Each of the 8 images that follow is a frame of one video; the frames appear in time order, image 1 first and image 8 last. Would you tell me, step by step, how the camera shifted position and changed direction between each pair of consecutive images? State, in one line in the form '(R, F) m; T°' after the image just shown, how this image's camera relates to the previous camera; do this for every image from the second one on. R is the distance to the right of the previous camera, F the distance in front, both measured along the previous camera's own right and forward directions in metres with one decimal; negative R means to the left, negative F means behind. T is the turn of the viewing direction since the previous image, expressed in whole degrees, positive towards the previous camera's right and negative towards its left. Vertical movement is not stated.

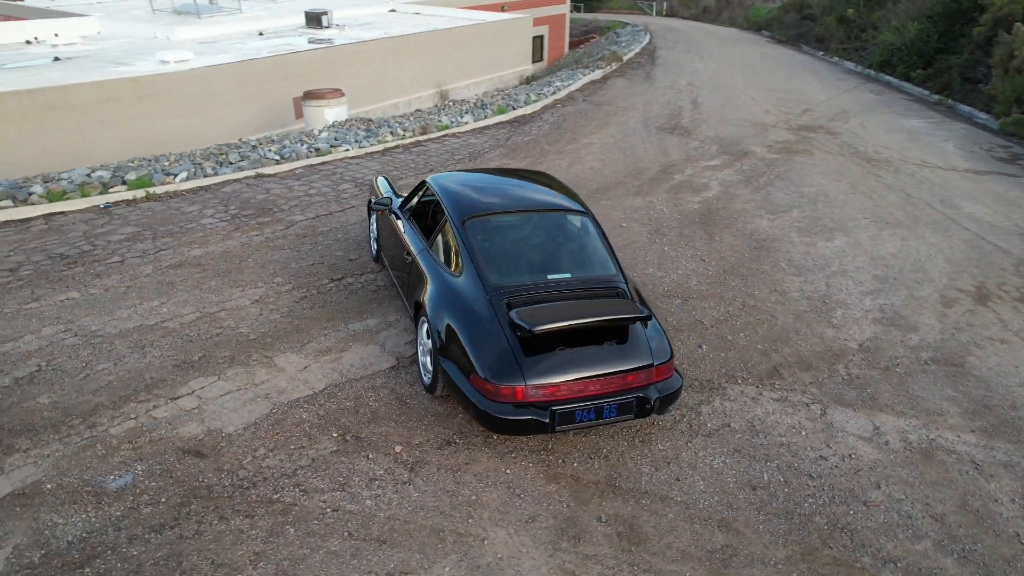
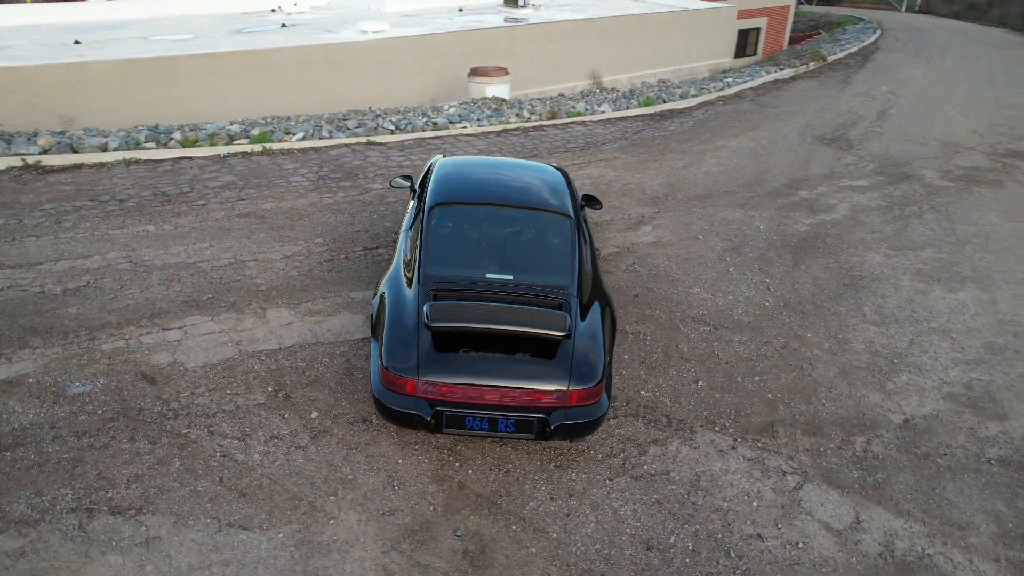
(+1.6, +0.4) m; -16°
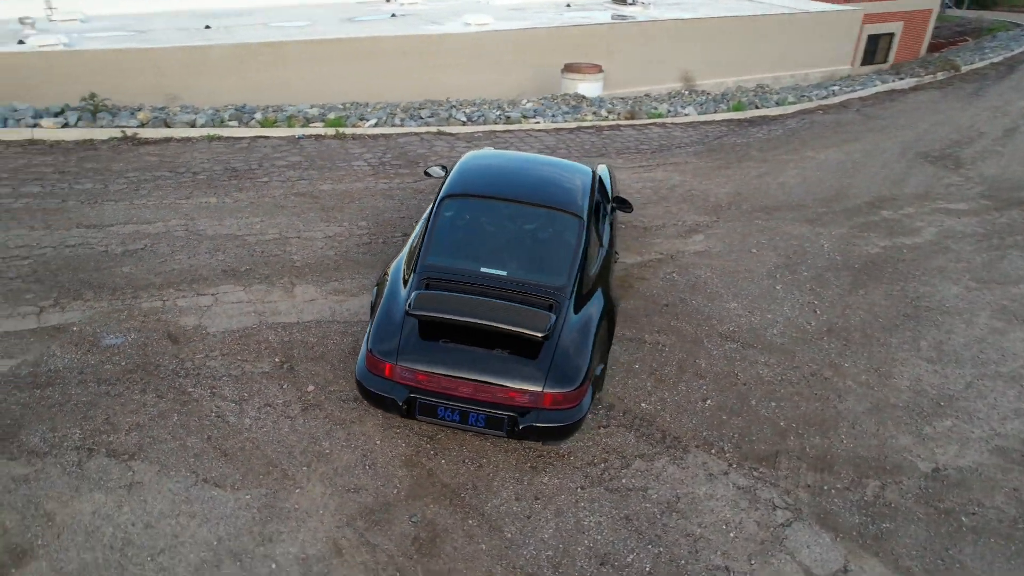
(+0.7, +0.1) m; -9°
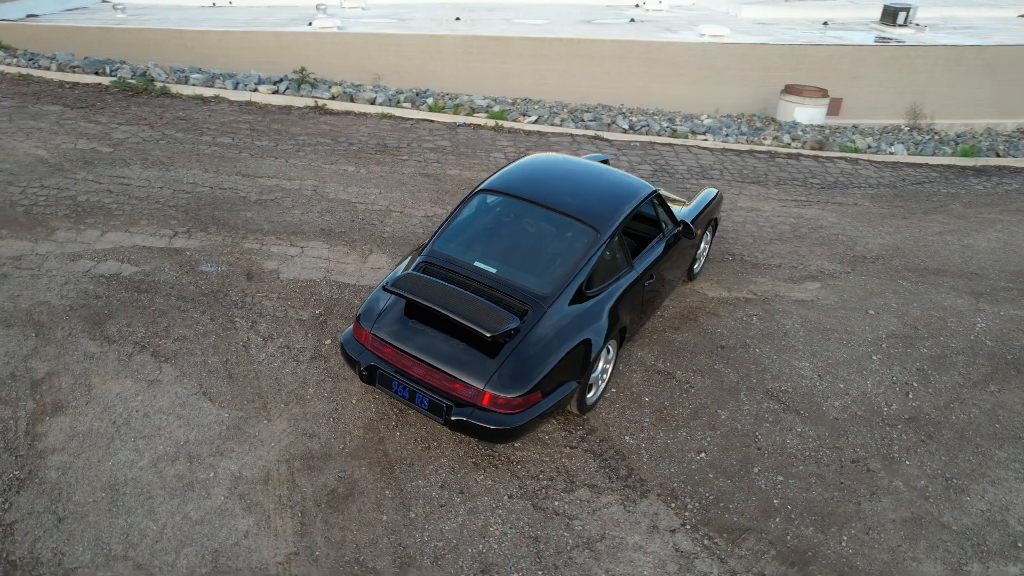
(+1.5, +0.2) m; -19°
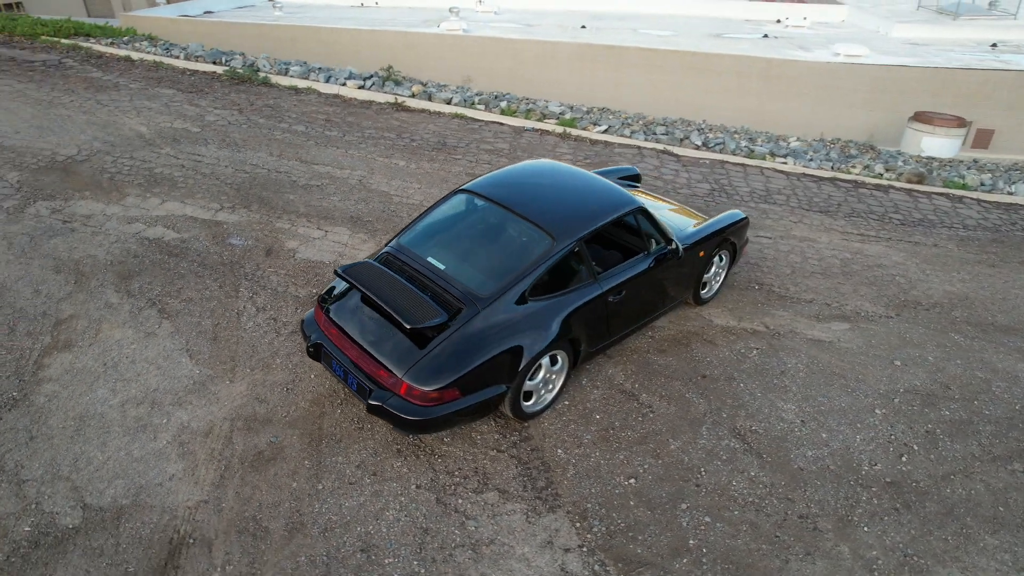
(+1.2, +0.1) m; -11°
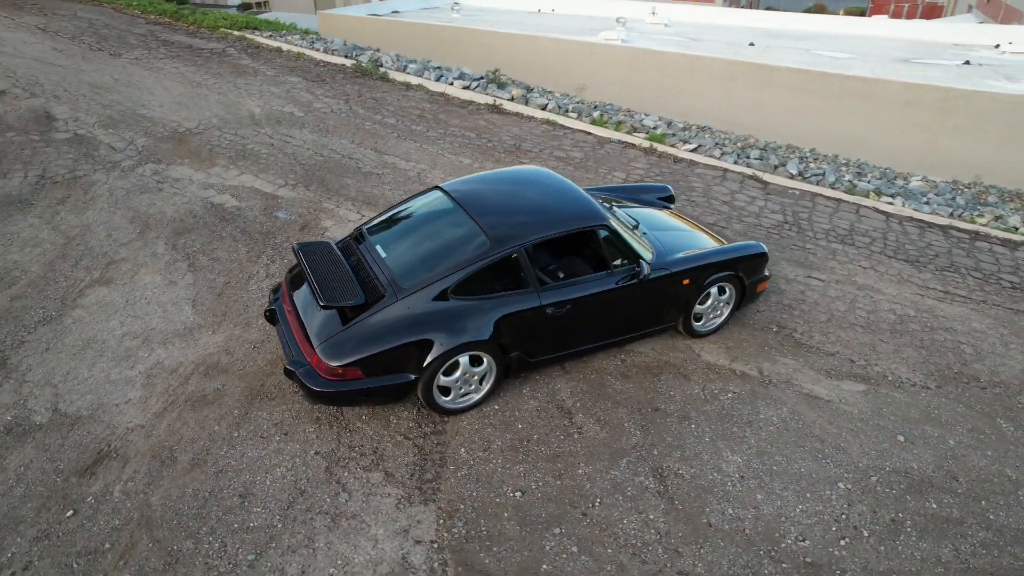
(+1.6, +0.1) m; -14°
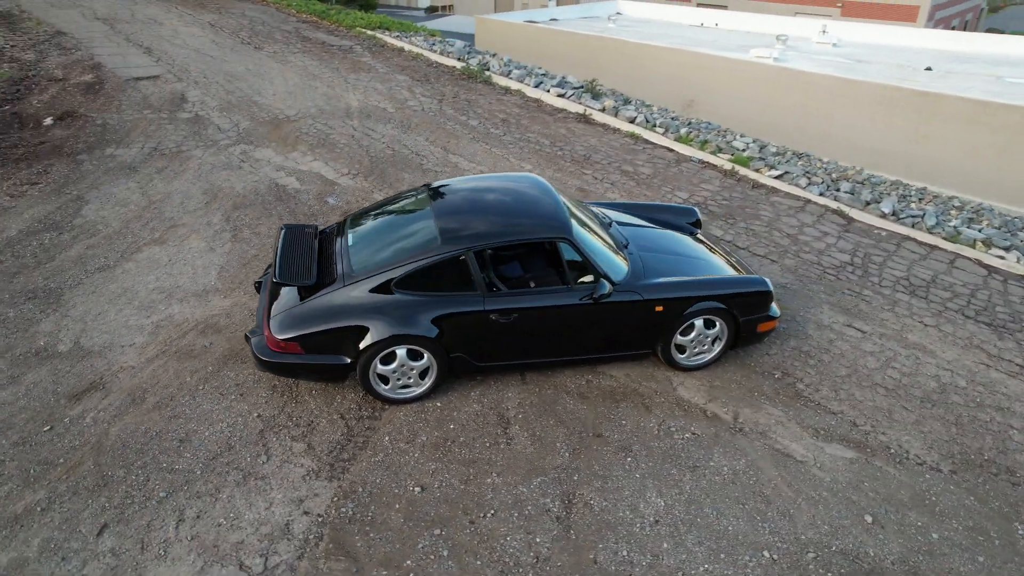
(+1.5, +0.1) m; -13°
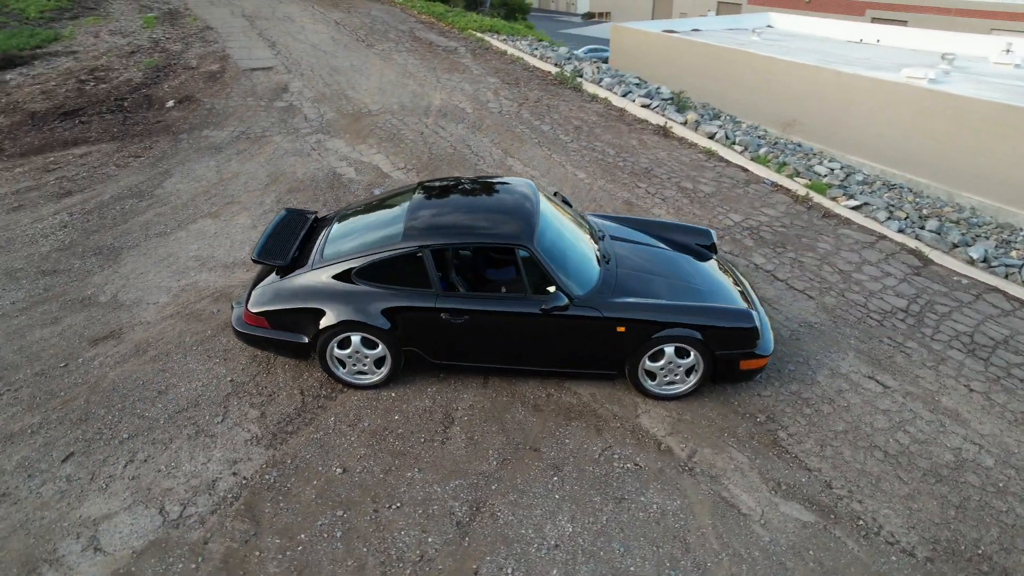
(+1.3, +0.1) m; -12°
